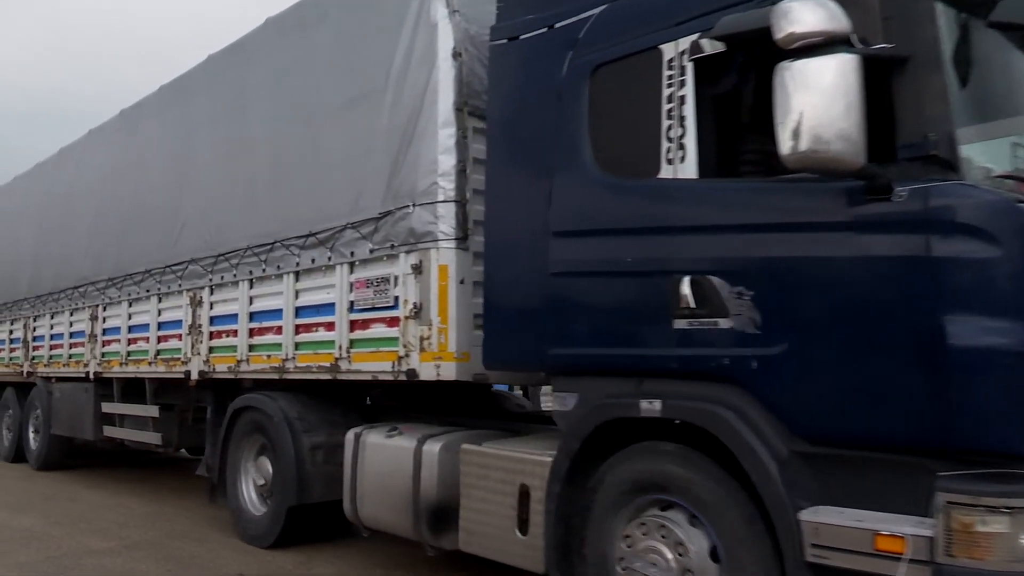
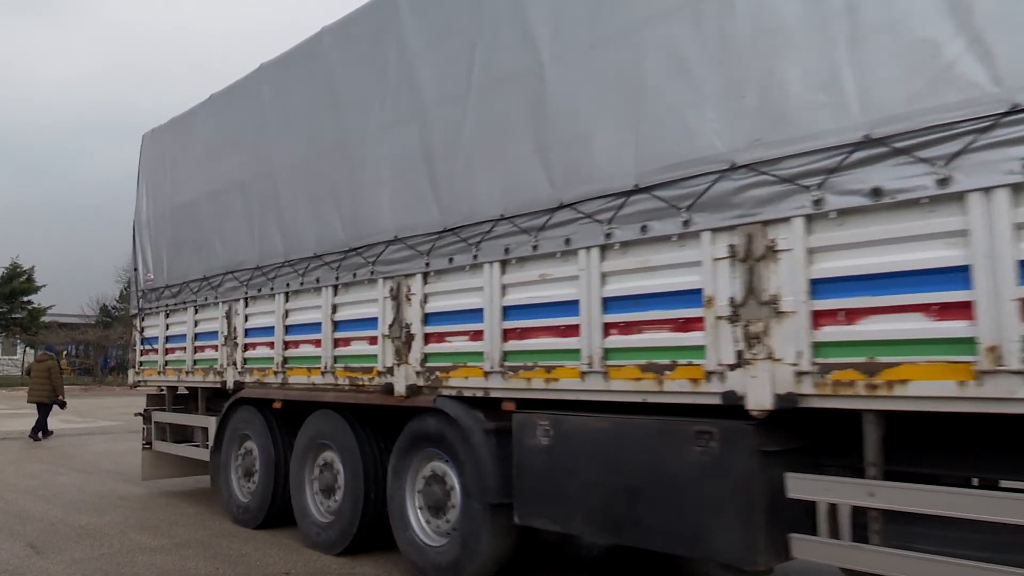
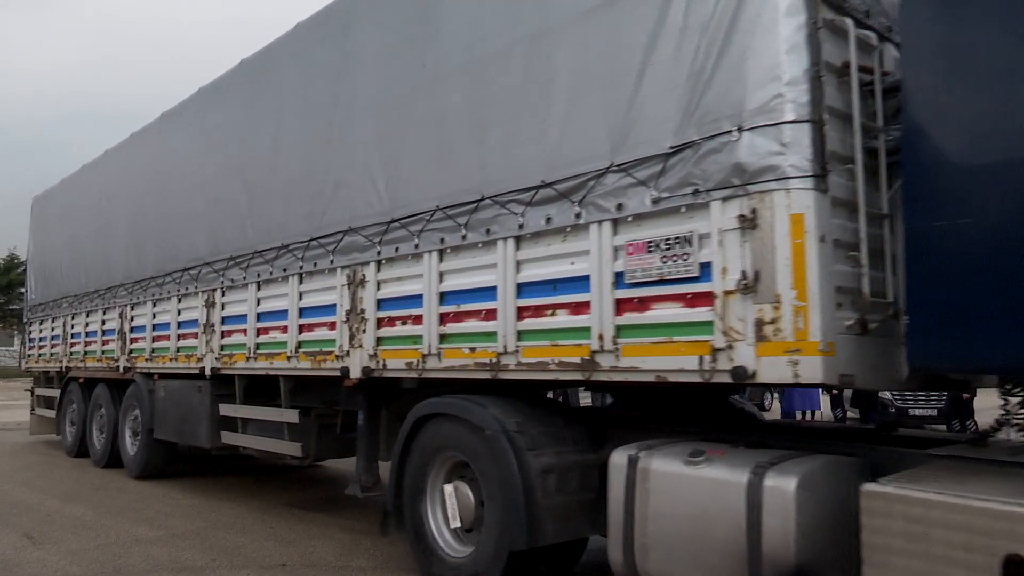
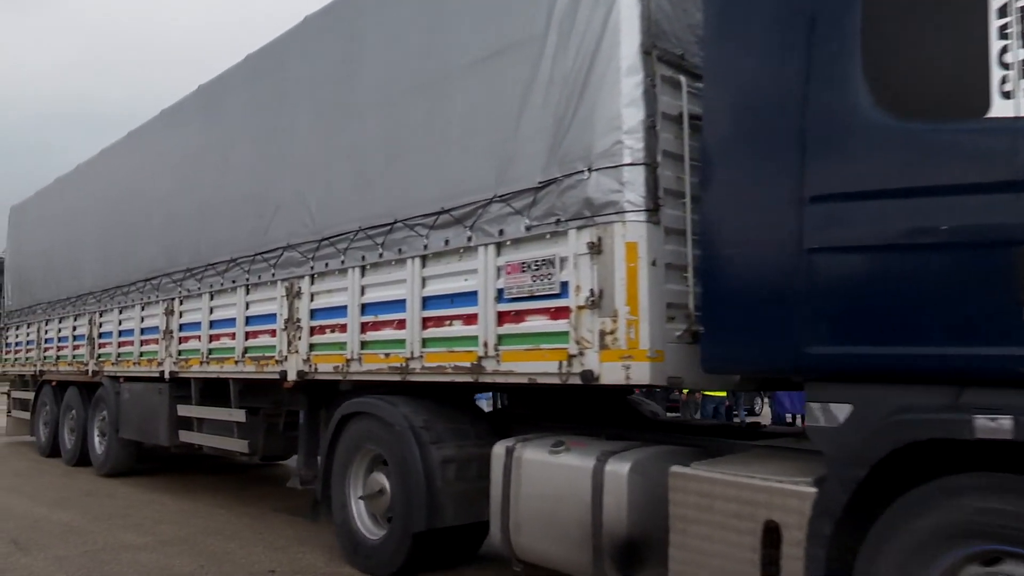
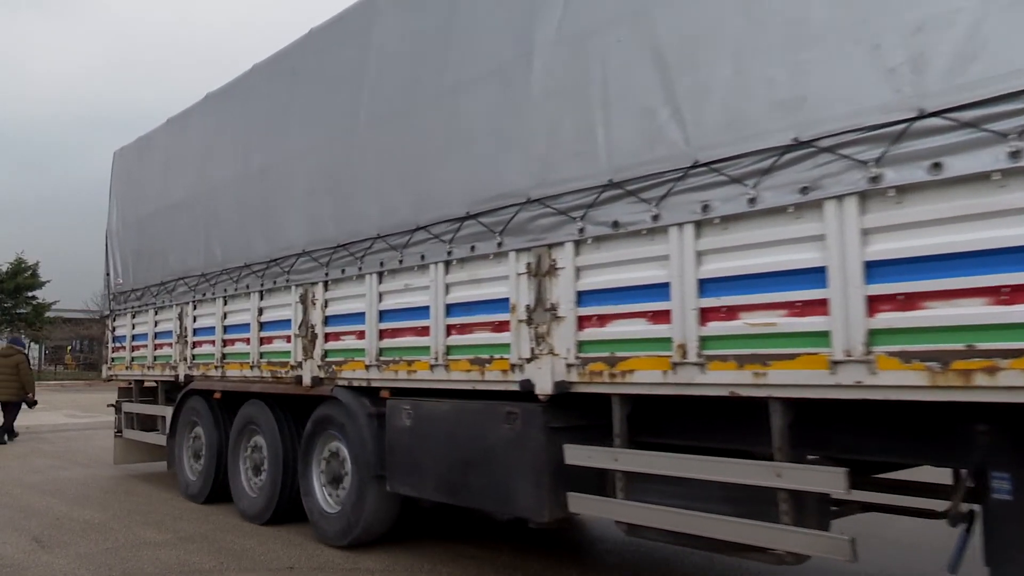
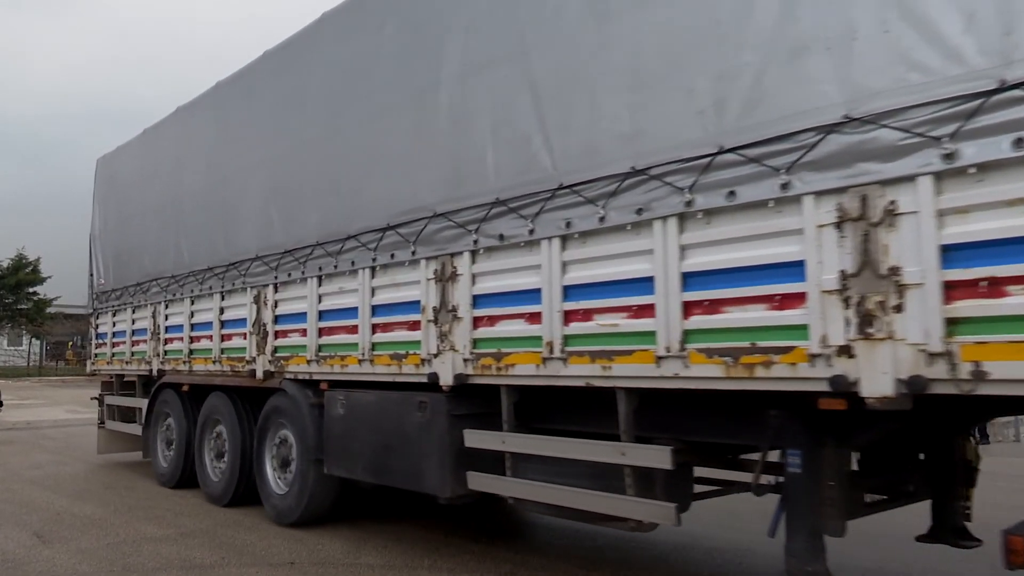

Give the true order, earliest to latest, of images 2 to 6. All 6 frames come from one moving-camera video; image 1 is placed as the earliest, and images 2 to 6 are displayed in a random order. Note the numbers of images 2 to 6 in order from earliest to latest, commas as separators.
4, 3, 6, 5, 2
